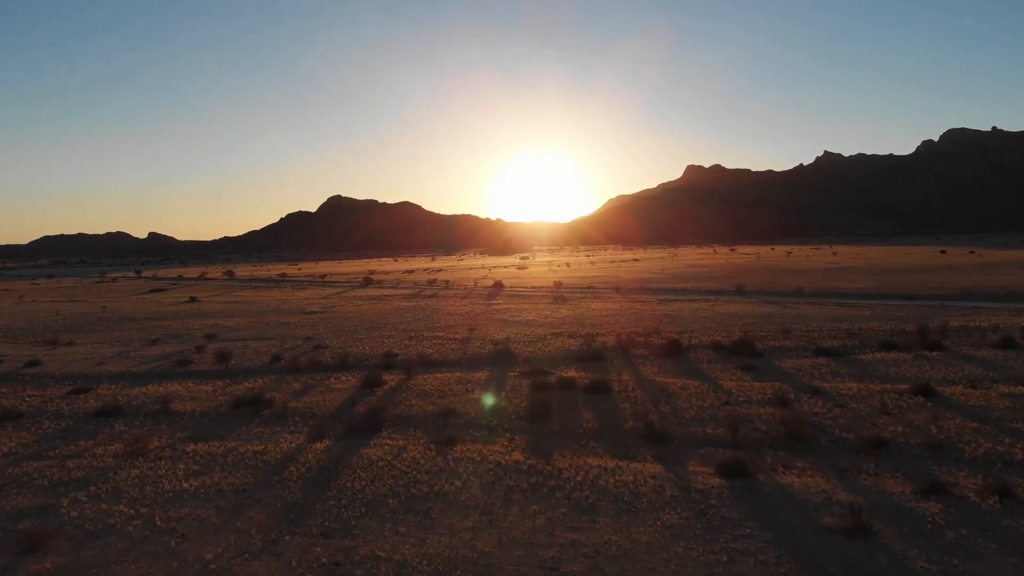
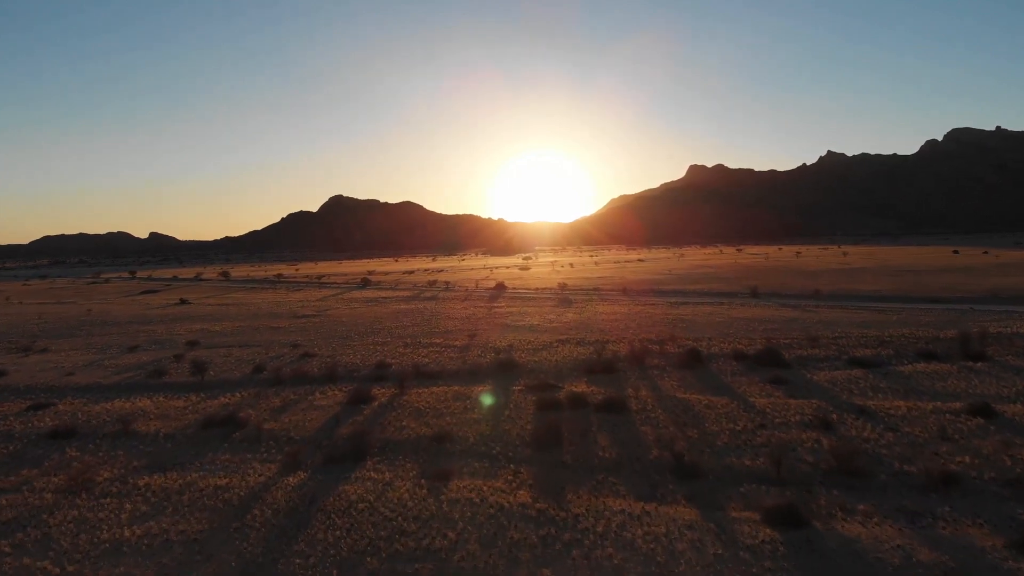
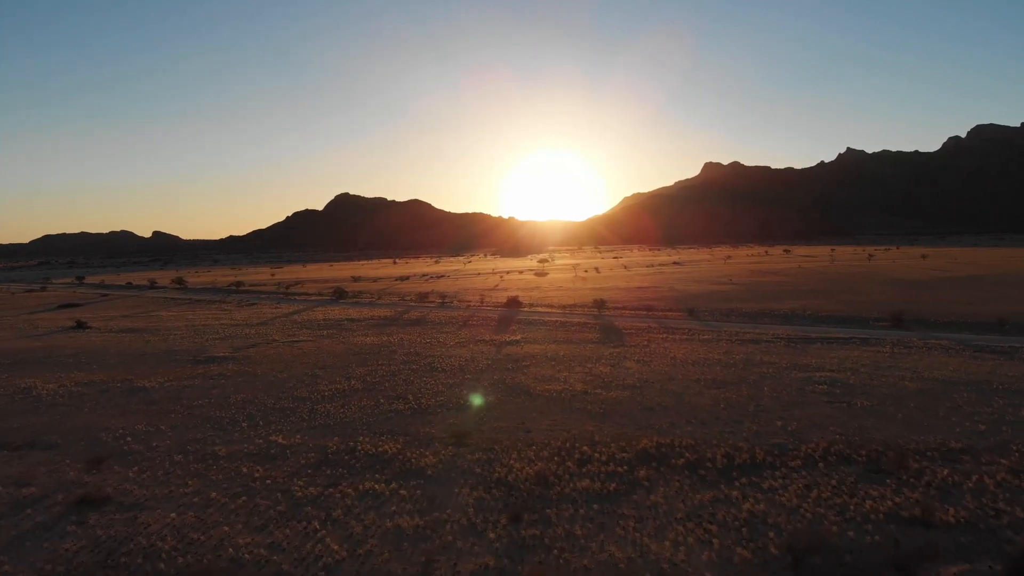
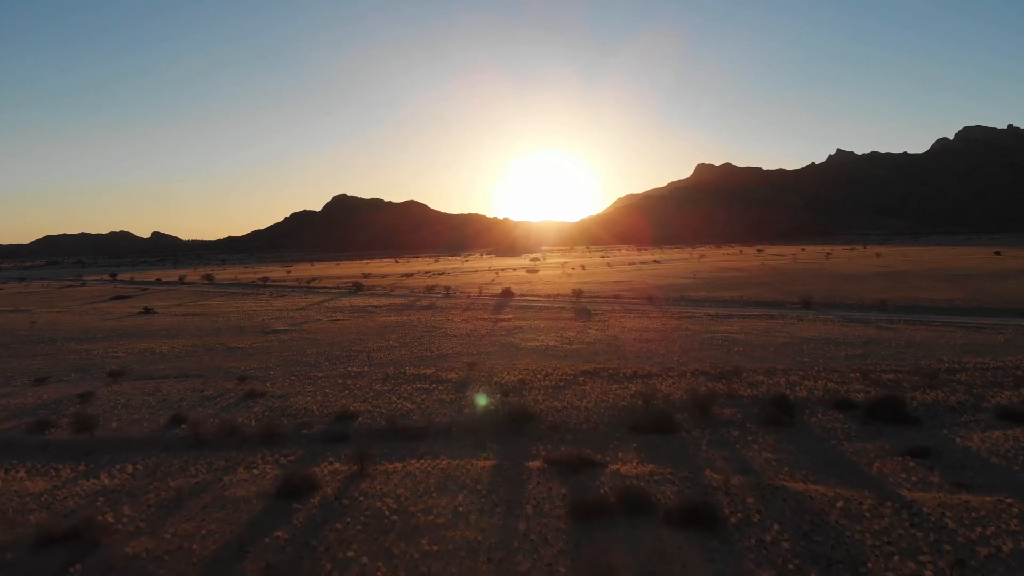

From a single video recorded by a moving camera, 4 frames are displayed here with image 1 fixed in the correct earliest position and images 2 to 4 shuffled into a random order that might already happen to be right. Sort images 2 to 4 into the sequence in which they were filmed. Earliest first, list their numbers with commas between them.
2, 4, 3
